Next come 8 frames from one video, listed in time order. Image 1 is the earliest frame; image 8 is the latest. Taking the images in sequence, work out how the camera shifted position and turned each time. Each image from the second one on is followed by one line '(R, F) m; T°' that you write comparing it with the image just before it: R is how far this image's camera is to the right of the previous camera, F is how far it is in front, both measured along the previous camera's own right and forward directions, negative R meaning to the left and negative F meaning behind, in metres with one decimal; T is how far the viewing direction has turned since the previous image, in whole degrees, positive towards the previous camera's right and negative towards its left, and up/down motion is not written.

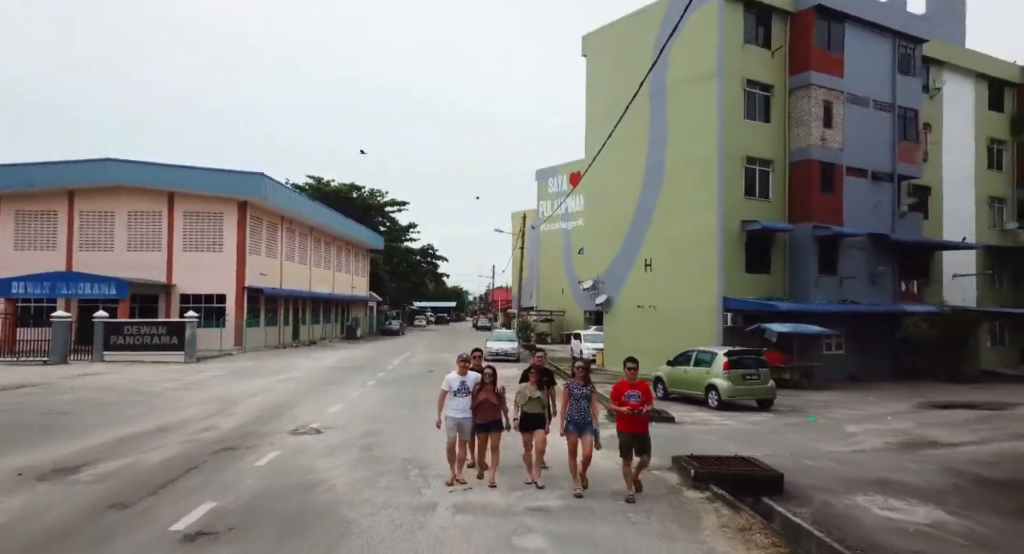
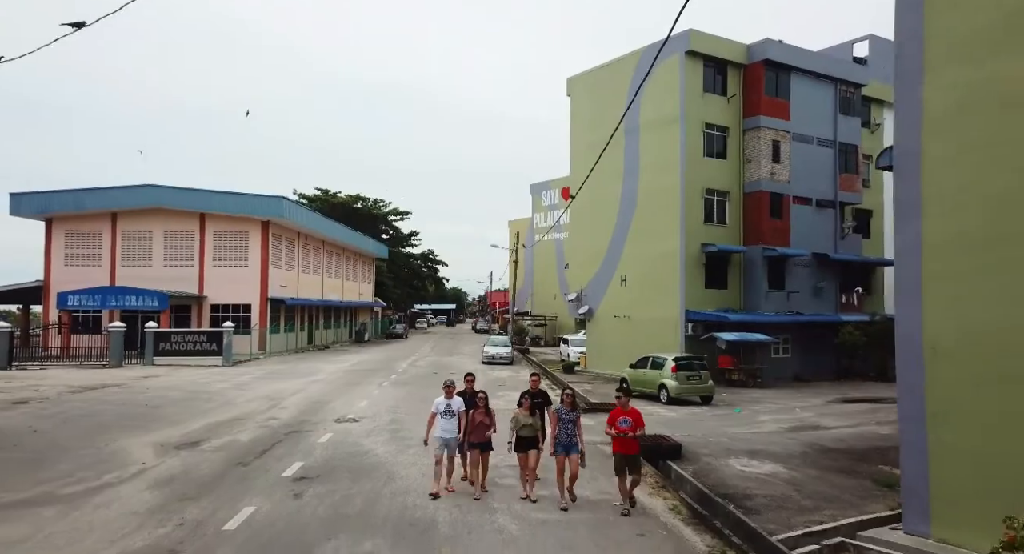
(+0.3, -3.7) m; 0°
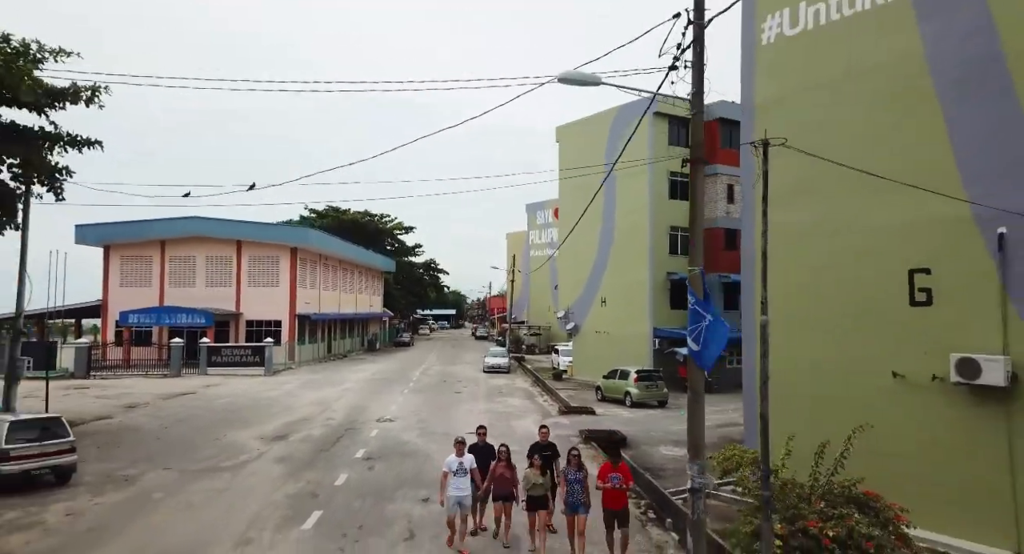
(+0.1, -5.0) m; 0°
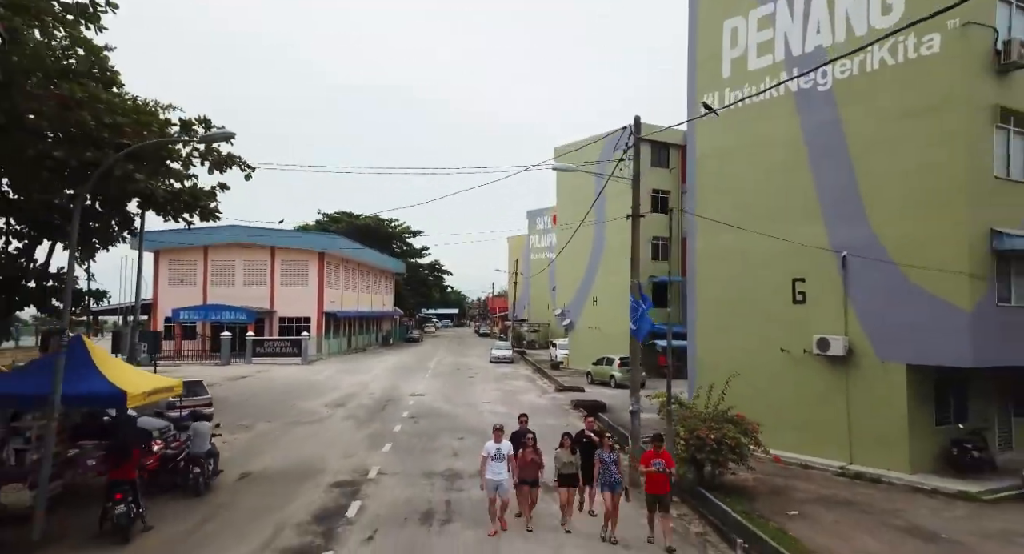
(-0.3, -4.9) m; 0°
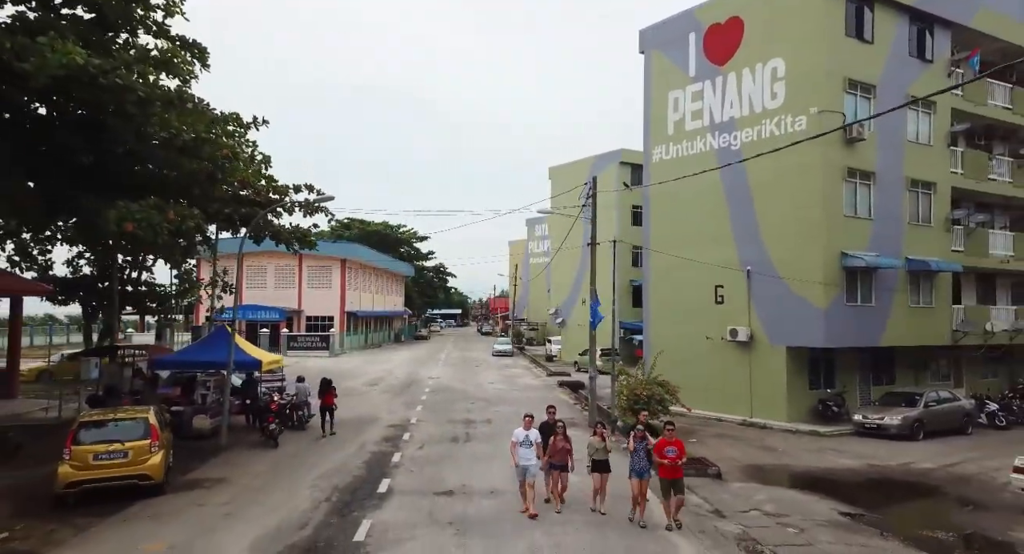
(+0.1, -5.6) m; 0°
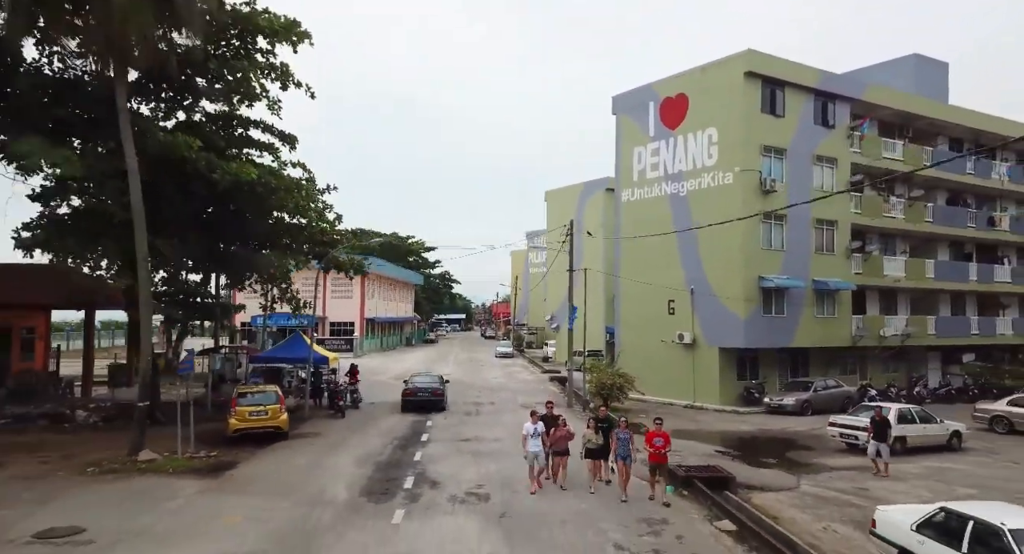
(+0.2, -5.9) m; 0°
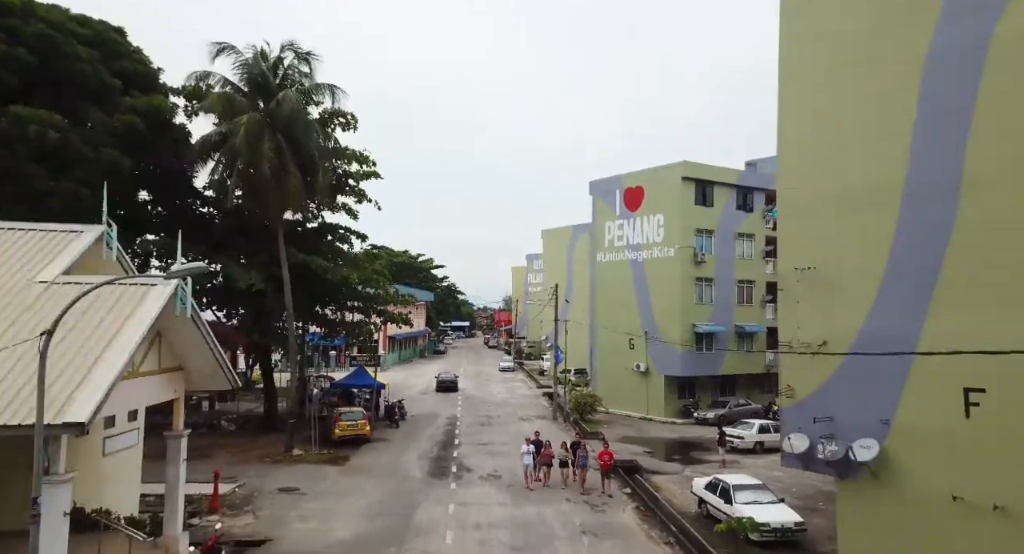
(-0.1, -9.0) m; 0°
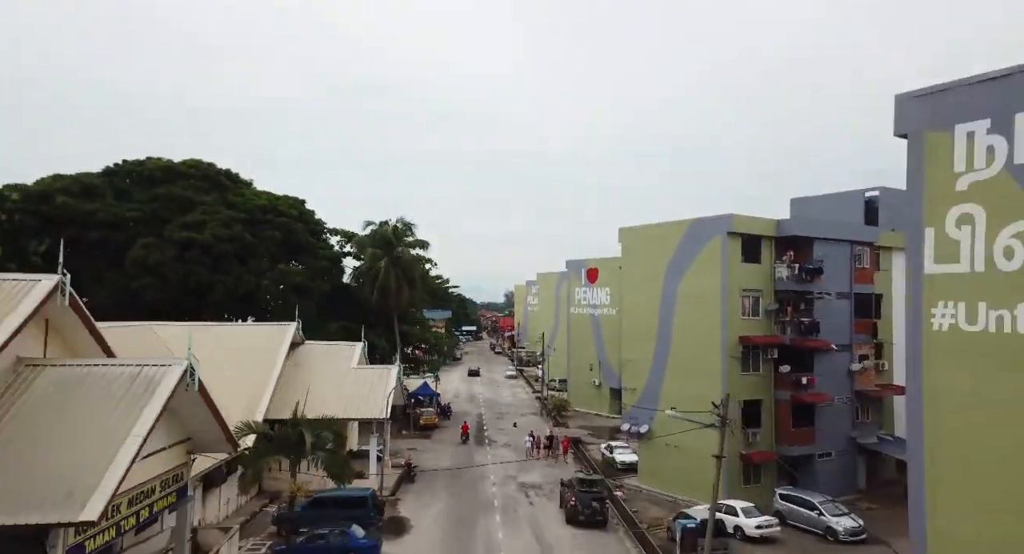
(-0.3, -20.1) m; 0°
